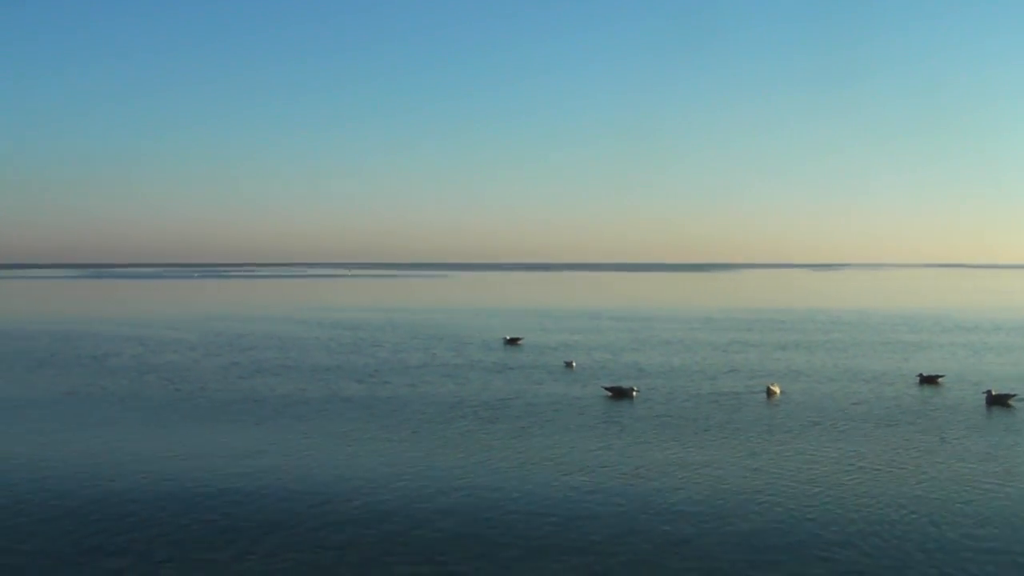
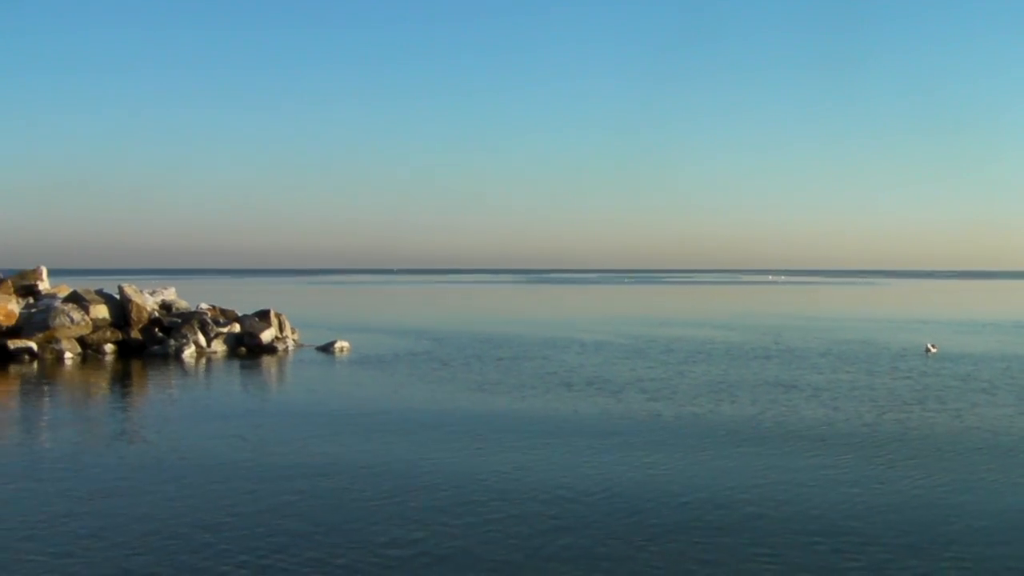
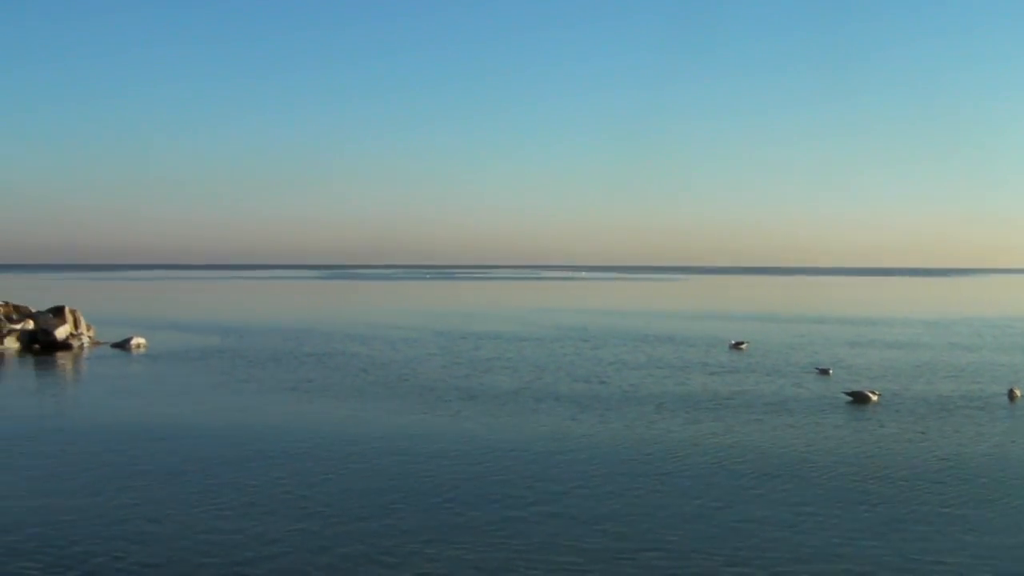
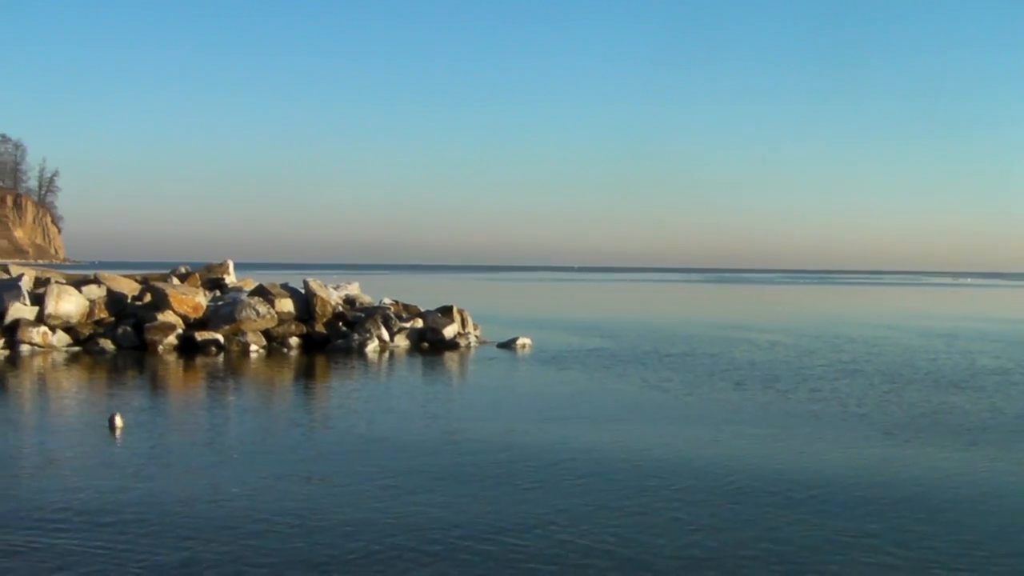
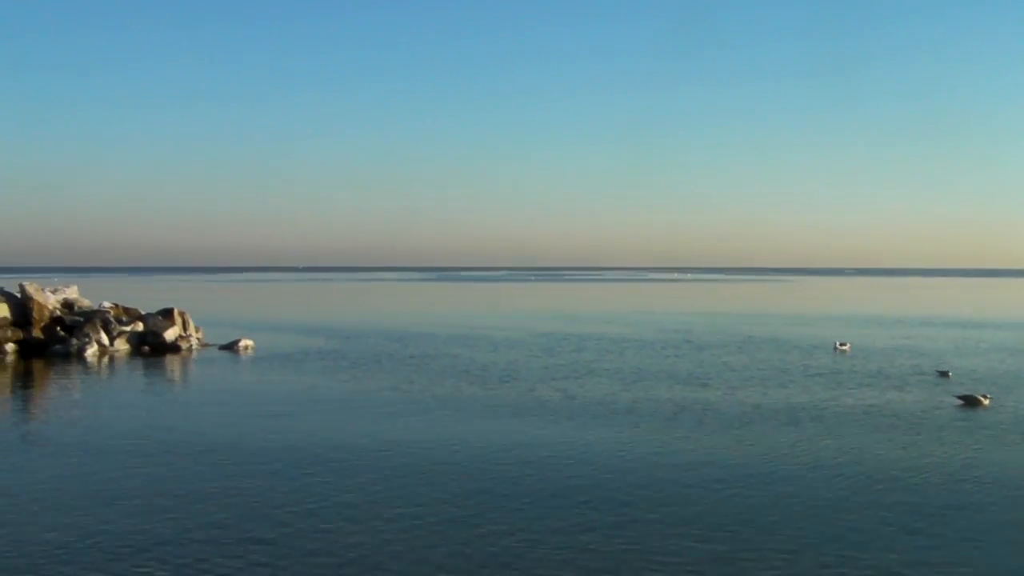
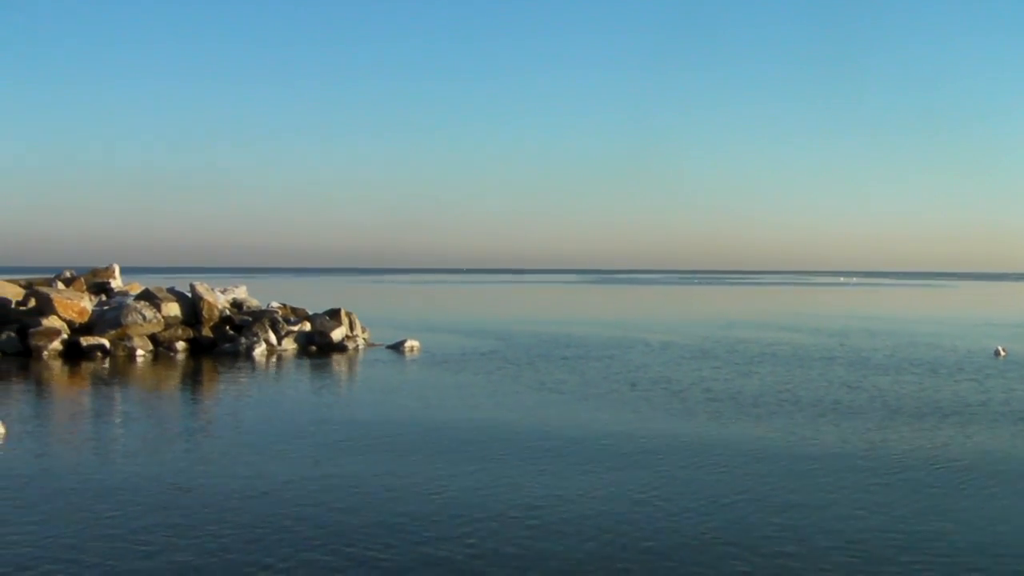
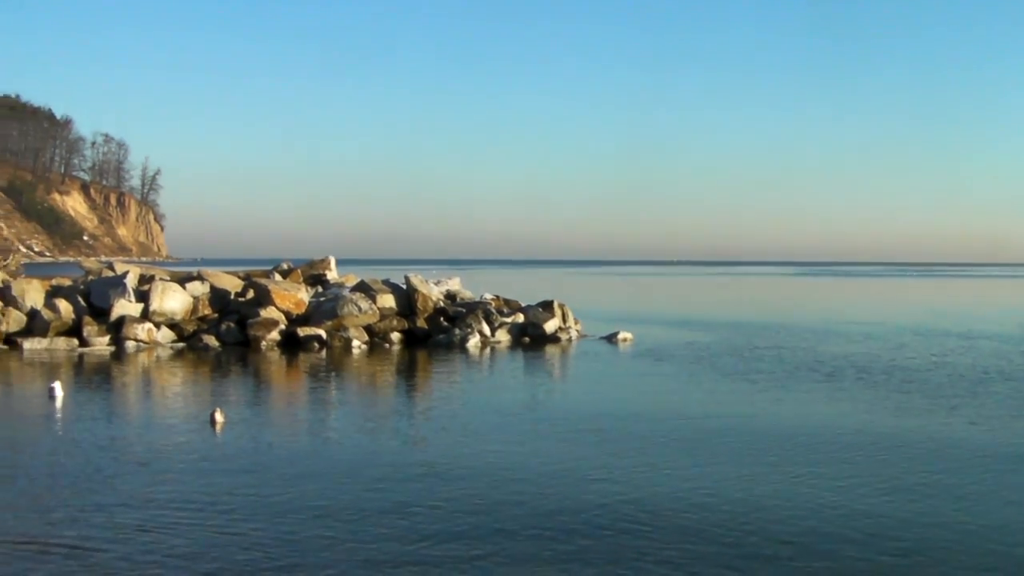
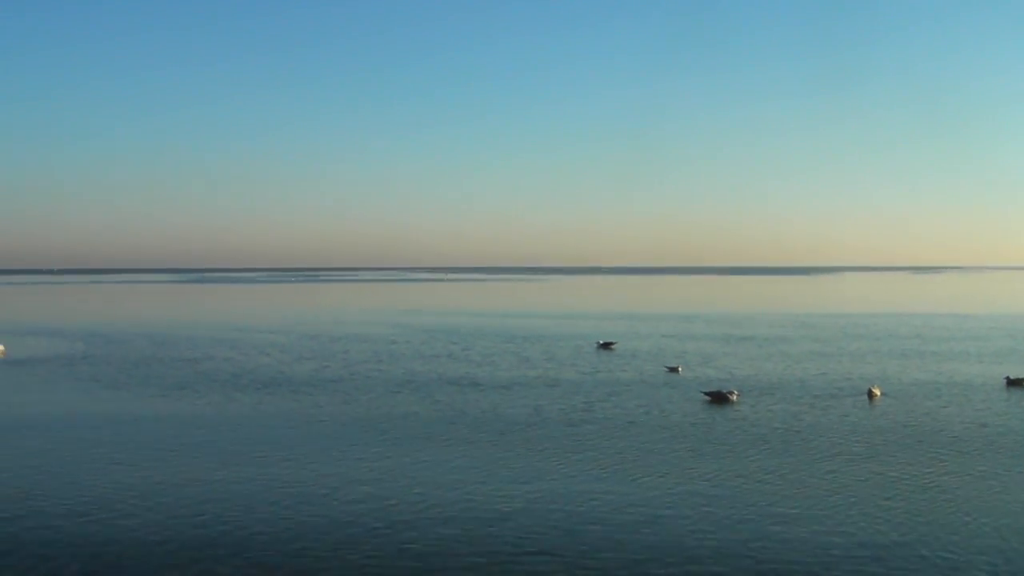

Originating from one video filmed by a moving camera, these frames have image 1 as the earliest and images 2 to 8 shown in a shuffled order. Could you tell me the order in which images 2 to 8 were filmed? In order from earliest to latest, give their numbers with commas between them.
8, 3, 5, 2, 6, 4, 7
